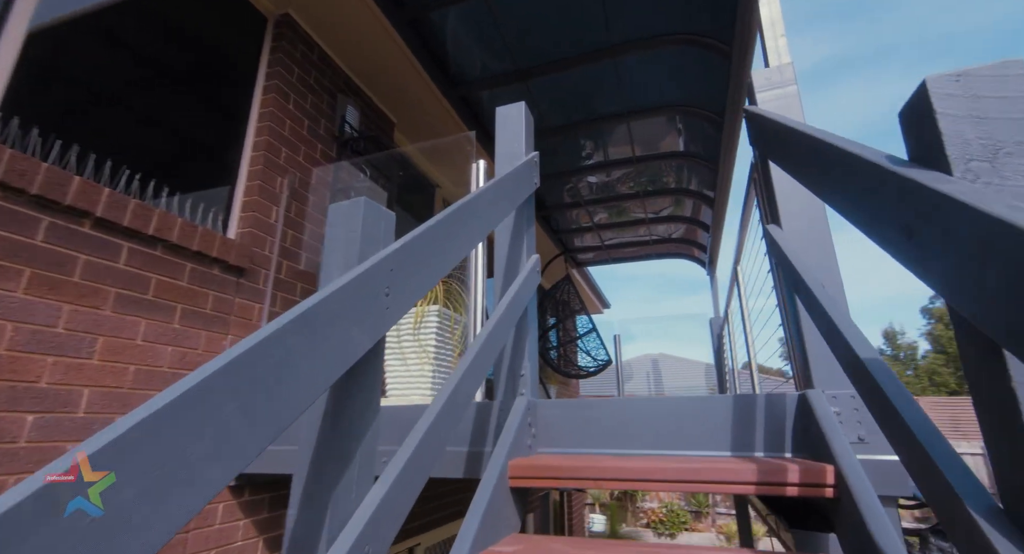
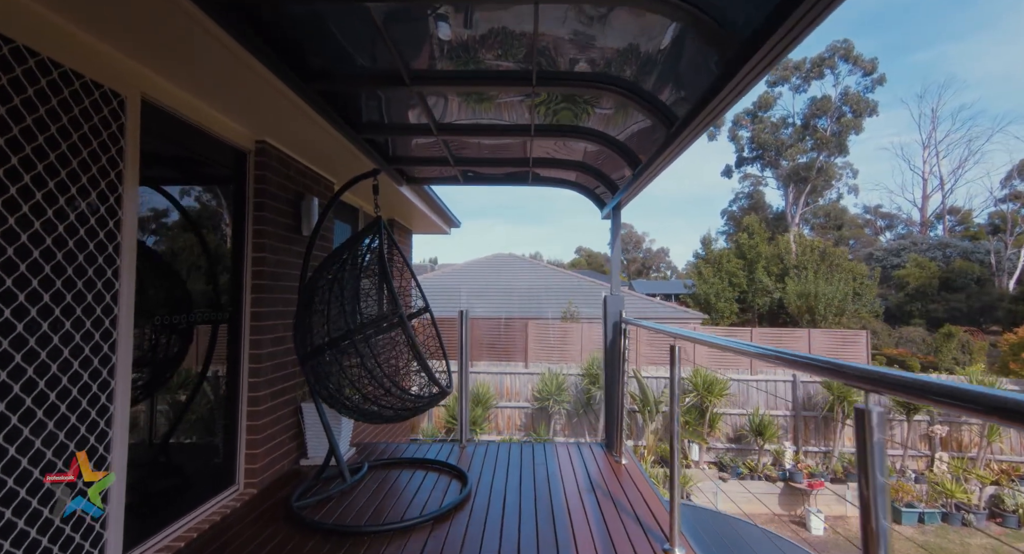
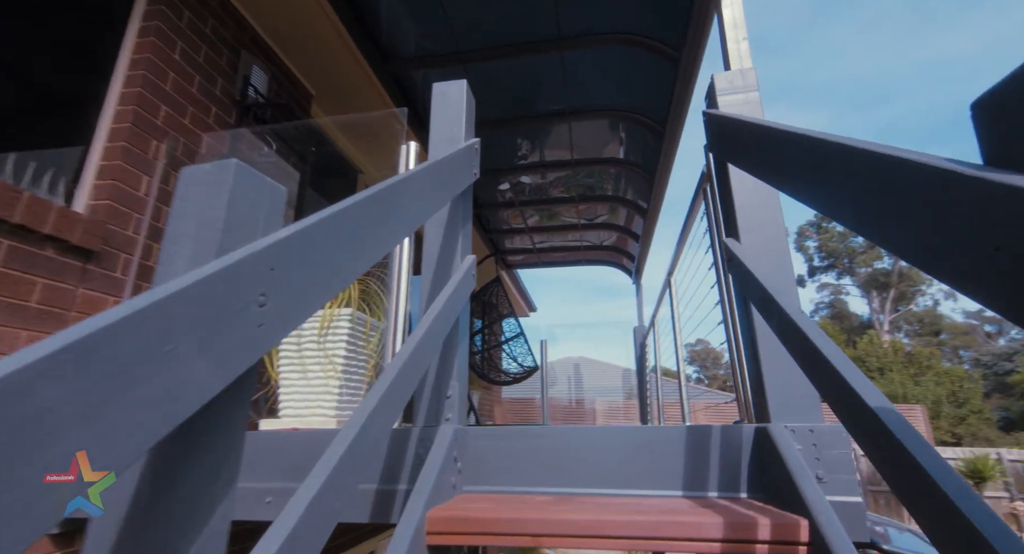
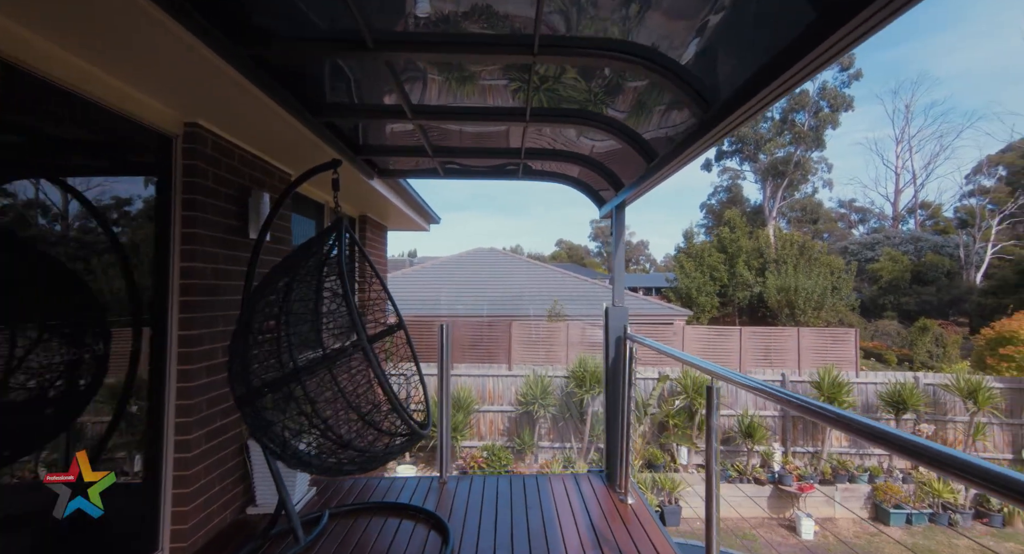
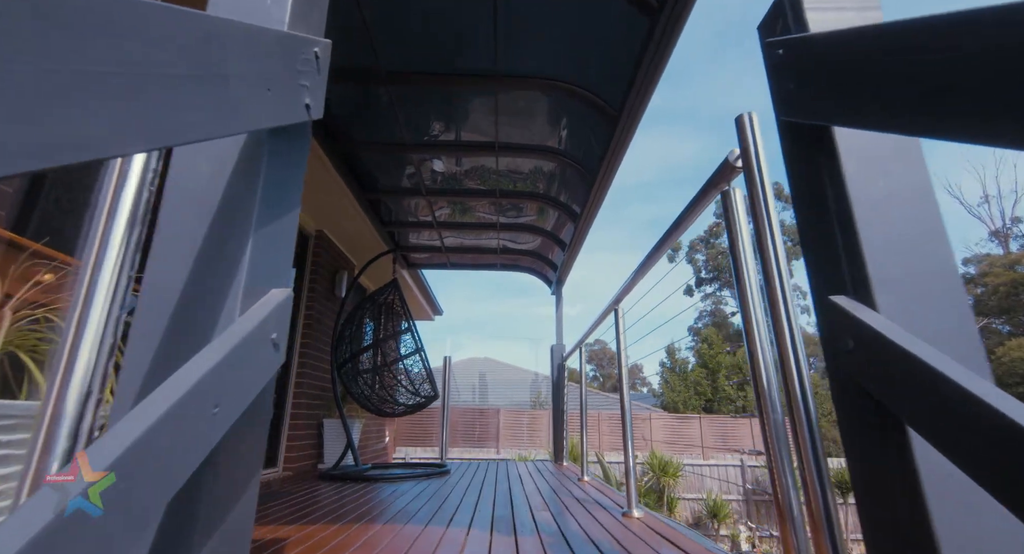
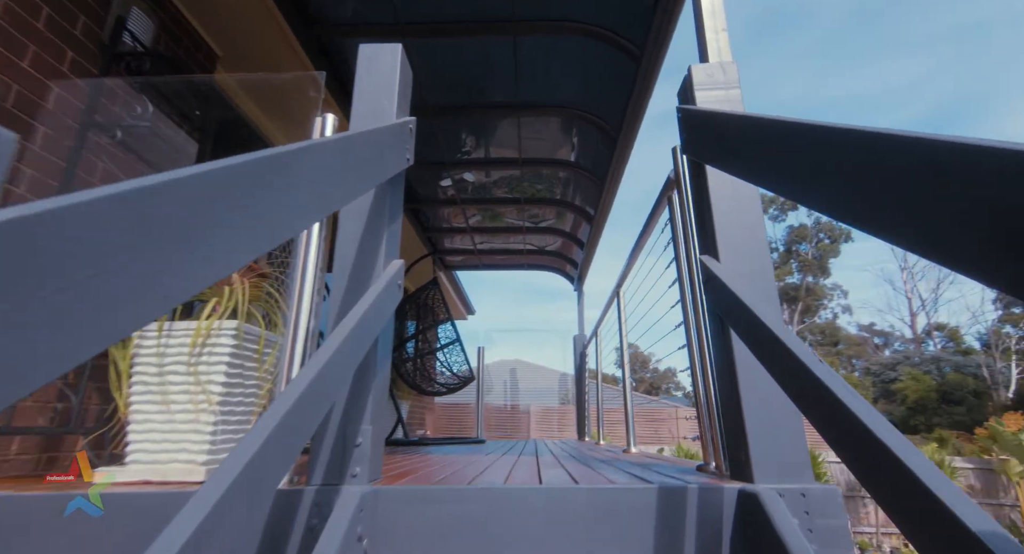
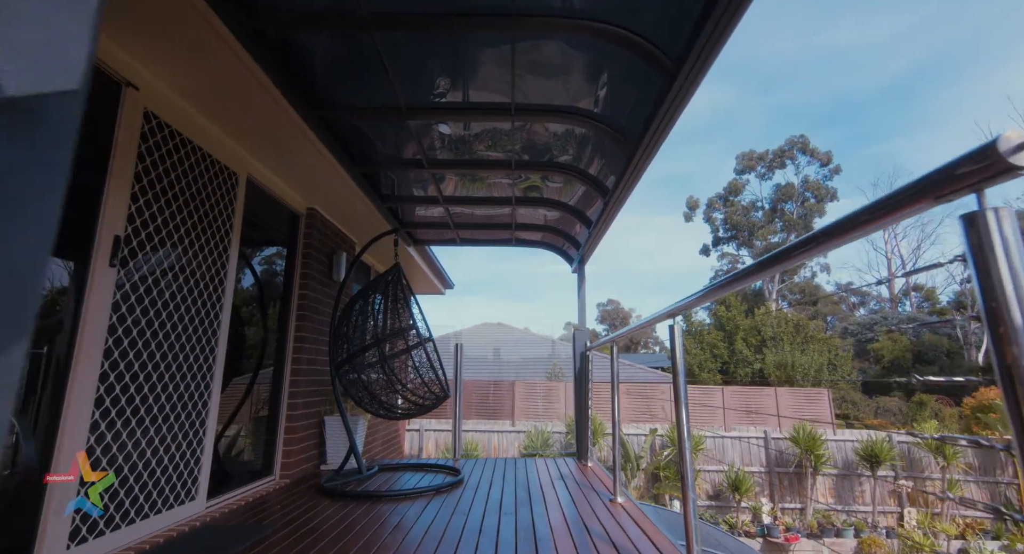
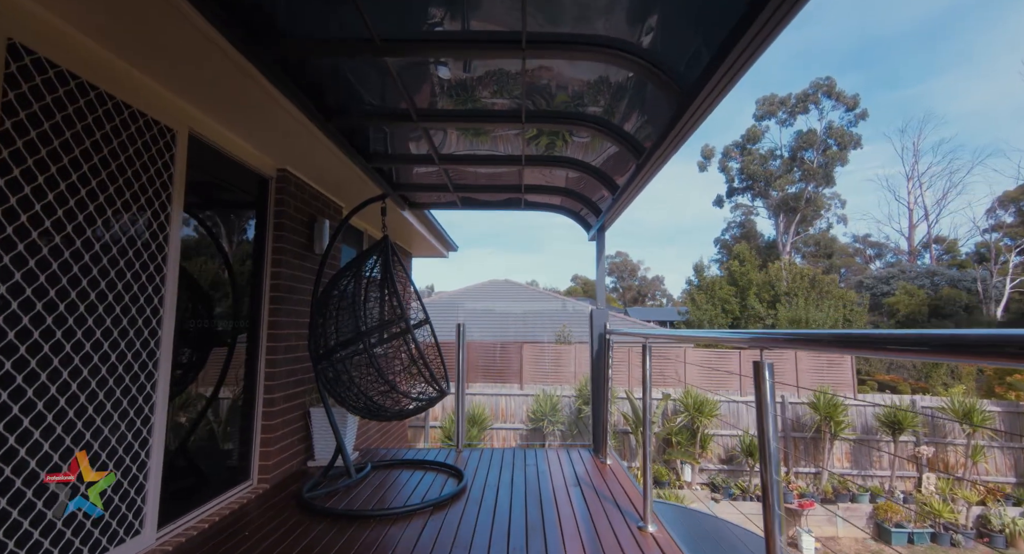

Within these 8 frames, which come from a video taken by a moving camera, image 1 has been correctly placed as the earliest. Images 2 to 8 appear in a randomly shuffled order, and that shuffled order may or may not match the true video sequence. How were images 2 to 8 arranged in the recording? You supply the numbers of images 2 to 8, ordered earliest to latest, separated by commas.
3, 6, 5, 7, 8, 2, 4
